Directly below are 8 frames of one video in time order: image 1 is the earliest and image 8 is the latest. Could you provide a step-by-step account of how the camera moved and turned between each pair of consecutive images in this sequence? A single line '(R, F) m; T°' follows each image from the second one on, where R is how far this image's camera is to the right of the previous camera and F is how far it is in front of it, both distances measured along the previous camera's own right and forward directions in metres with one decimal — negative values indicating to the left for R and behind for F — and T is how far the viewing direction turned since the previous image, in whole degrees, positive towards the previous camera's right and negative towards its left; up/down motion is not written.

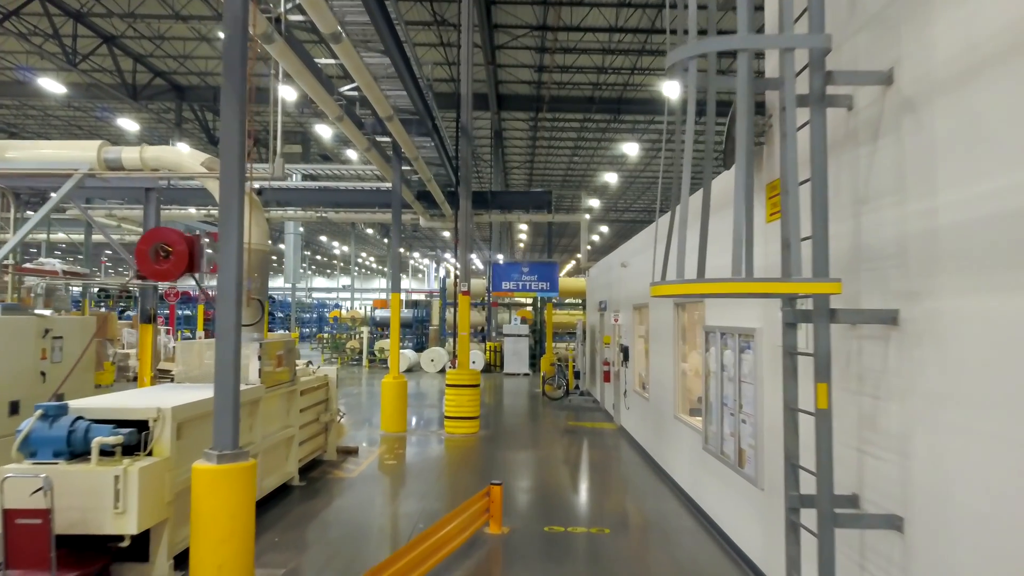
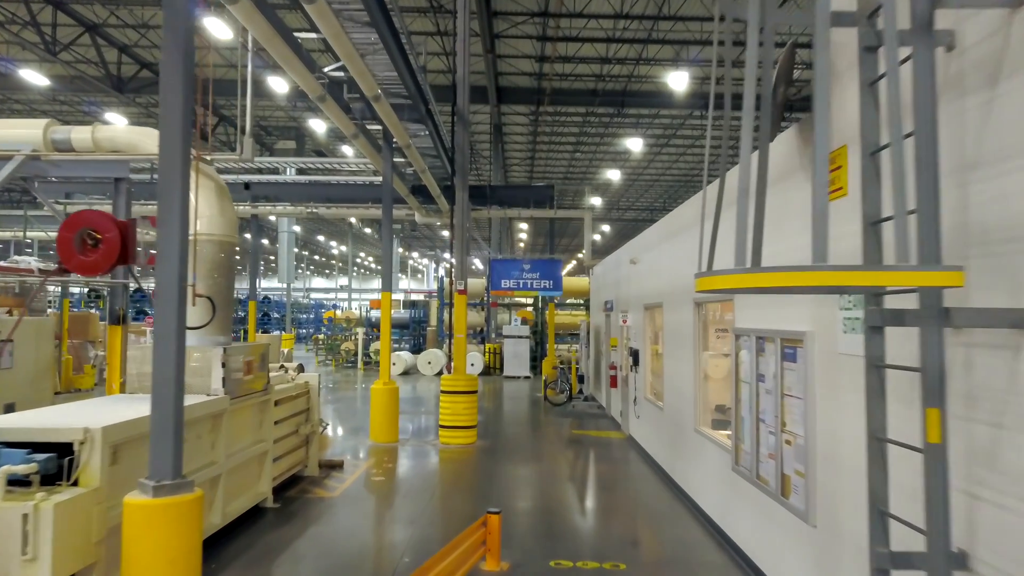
(0.0, +0.7) m; 0°
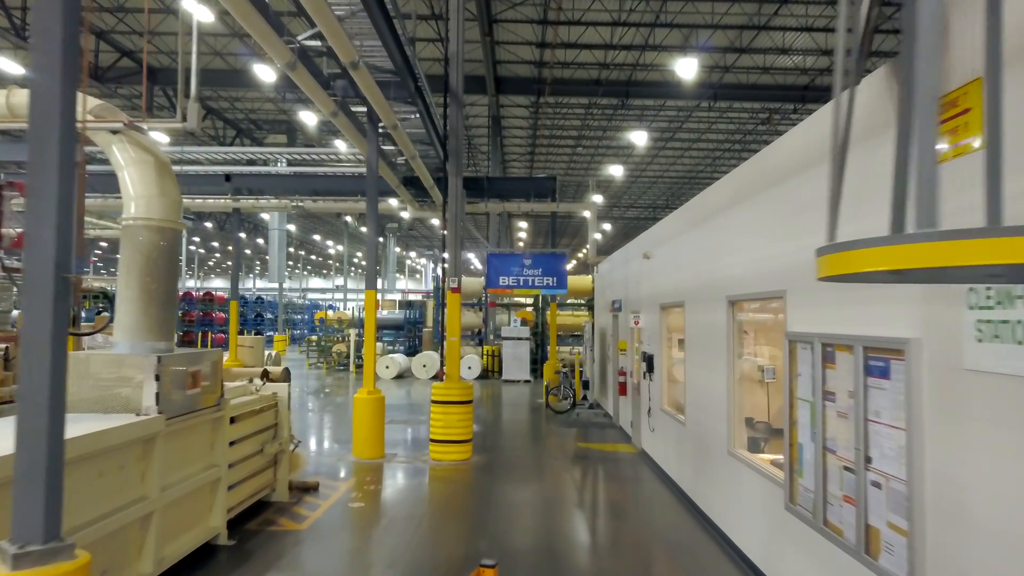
(0.0, +0.9) m; 0°
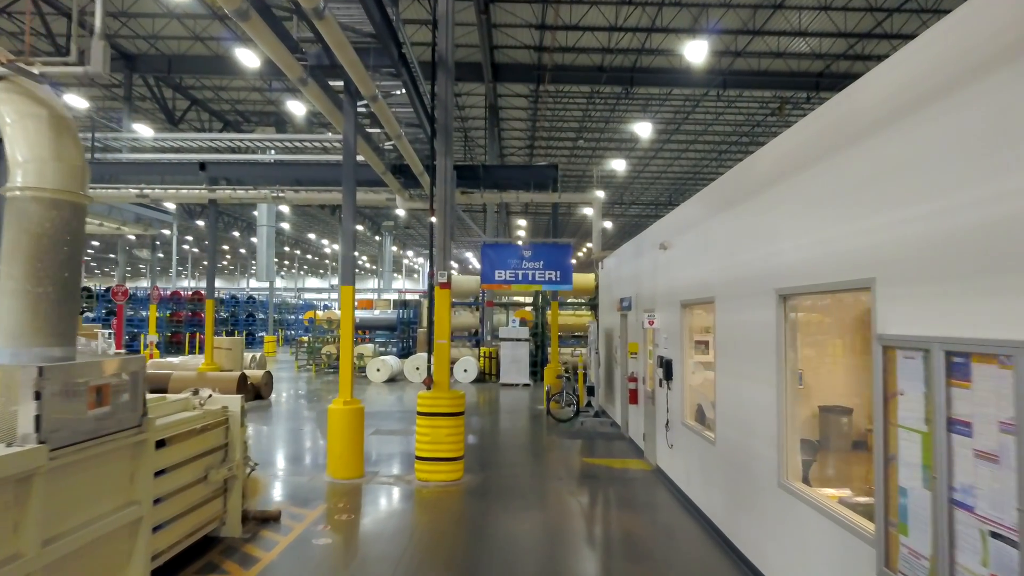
(0.0, +0.9) m; 0°
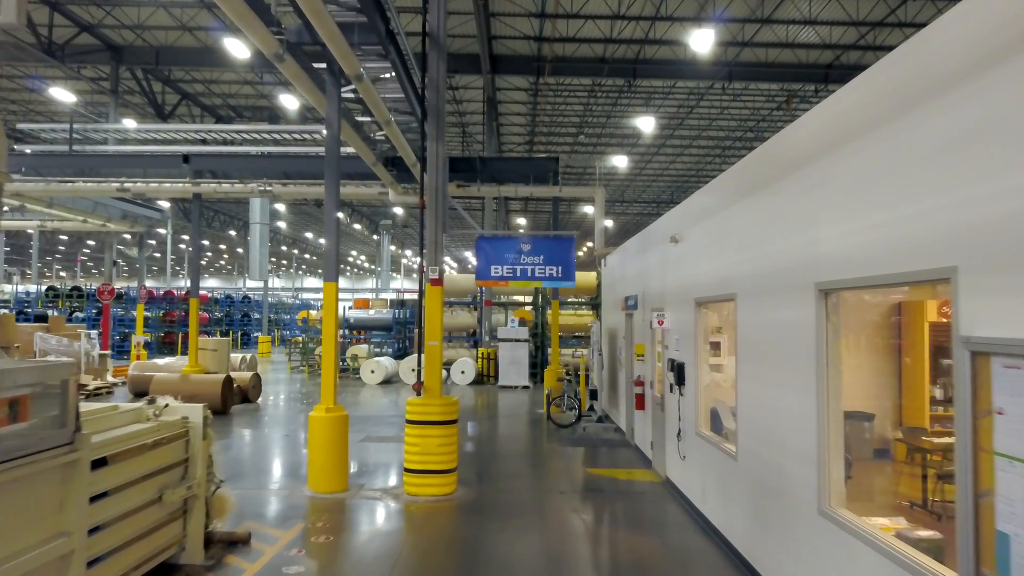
(0.0, +0.5) m; 0°
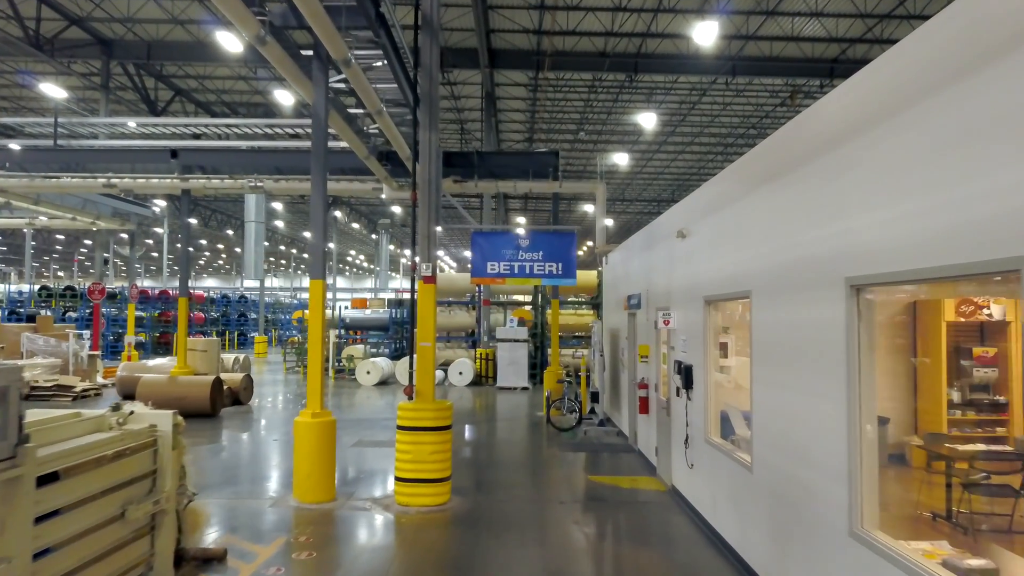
(0.0, +0.3) m; 0°
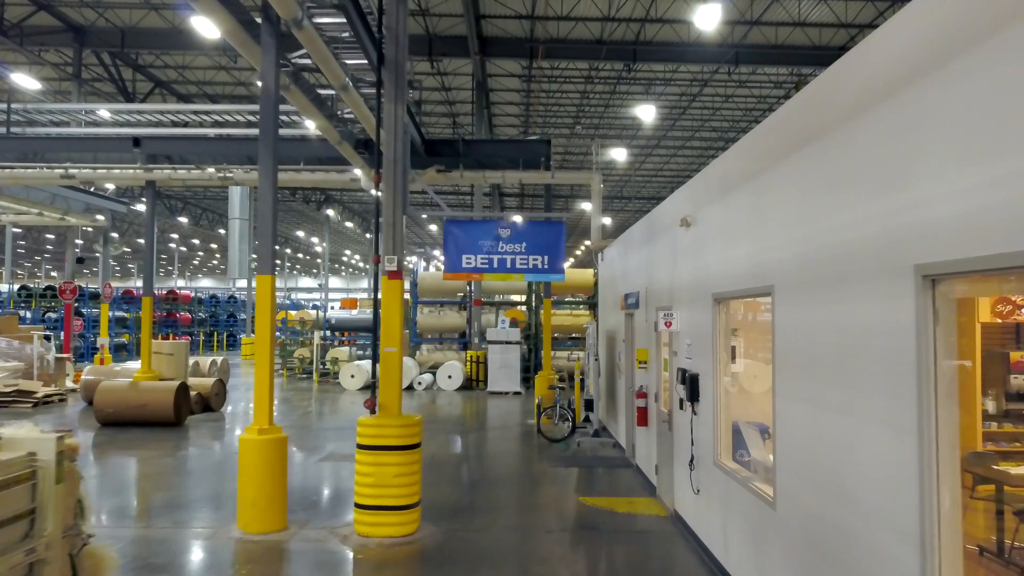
(+0.2, +0.7) m; 0°
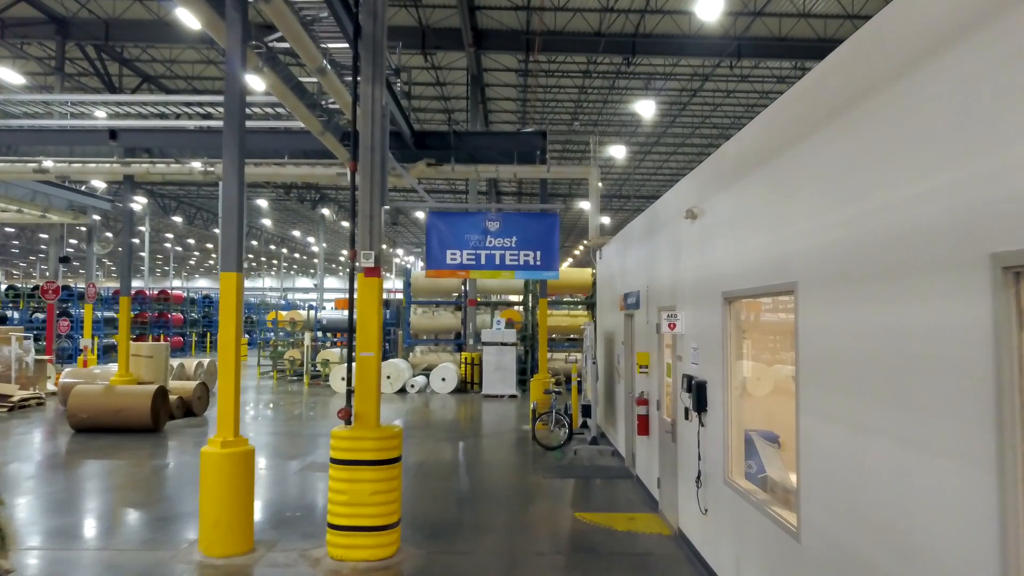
(+0.1, +0.4) m; 0°
